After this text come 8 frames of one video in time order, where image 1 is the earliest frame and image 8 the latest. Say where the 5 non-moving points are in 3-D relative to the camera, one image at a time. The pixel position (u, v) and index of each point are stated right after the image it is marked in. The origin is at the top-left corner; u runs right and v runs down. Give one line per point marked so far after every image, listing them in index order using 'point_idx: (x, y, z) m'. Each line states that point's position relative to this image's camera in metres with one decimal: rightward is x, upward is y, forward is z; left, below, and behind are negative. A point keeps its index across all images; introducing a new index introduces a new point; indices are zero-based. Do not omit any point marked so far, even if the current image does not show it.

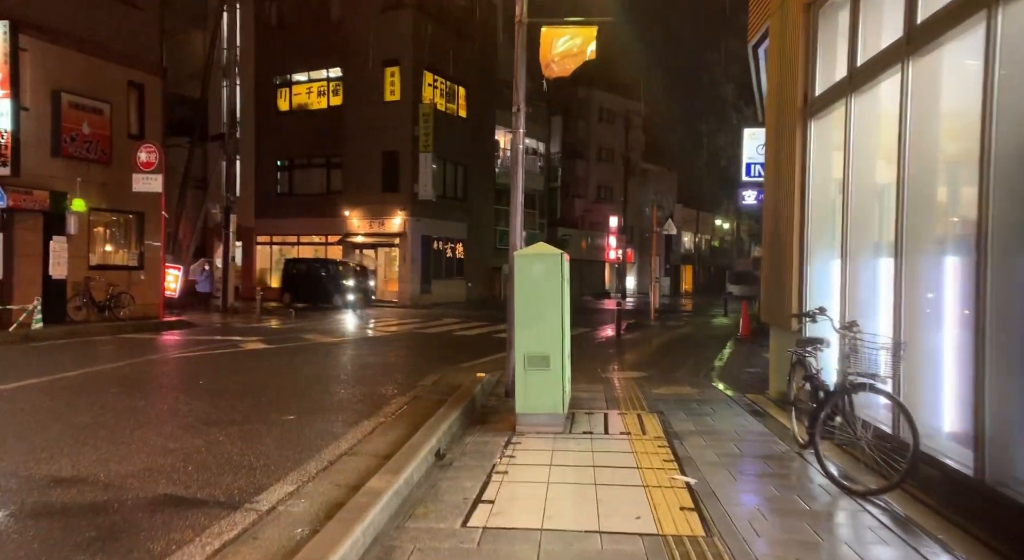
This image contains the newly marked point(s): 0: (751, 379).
0: (+3.8, -1.6, +12.7) m
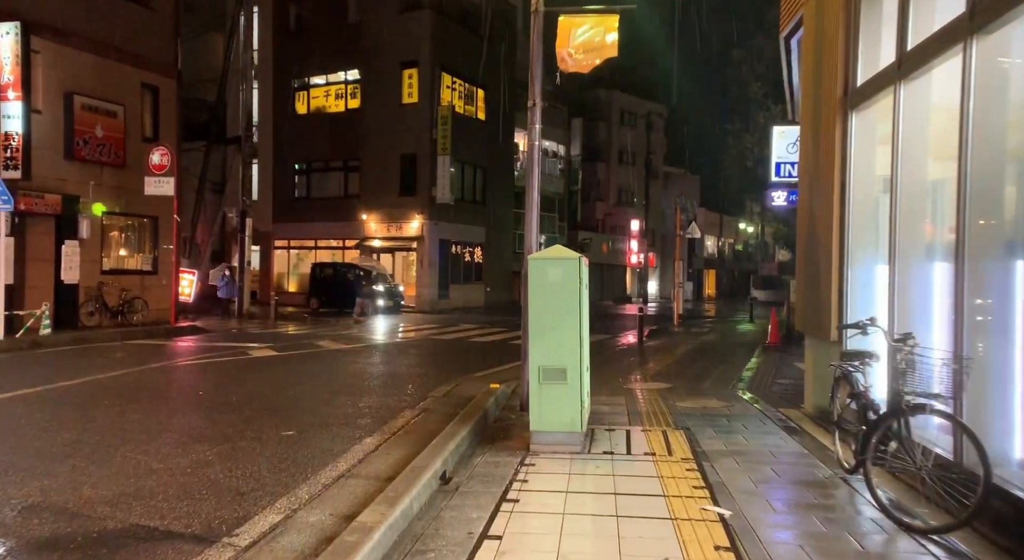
0: (+4.0, -1.7, +11.9) m
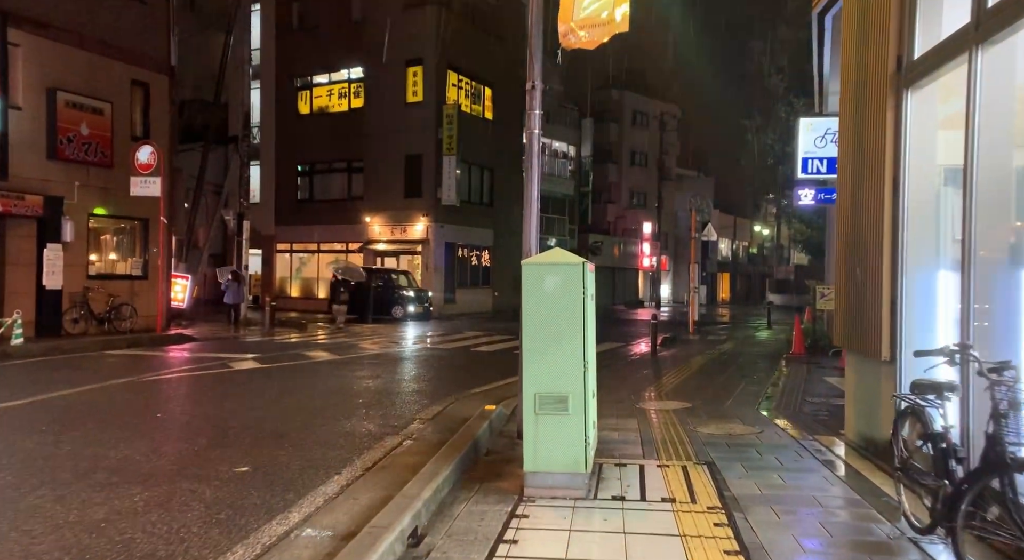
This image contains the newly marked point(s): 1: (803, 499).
0: (+4.0, -1.8, +10.6) m
1: (+2.3, -1.7, +6.3) m
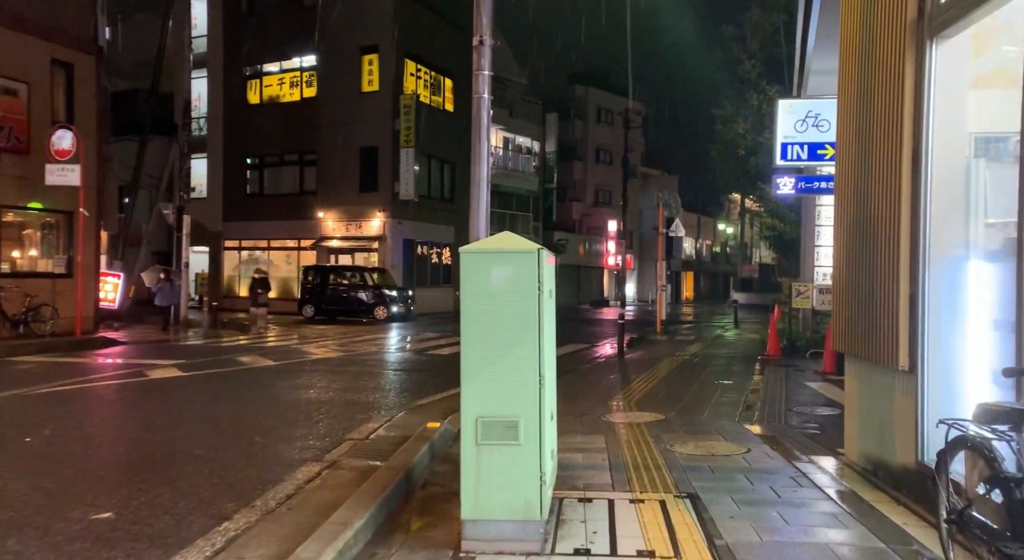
0: (+3.4, -1.8, +9.4) m
1: (+1.9, -1.7, +5.0) m
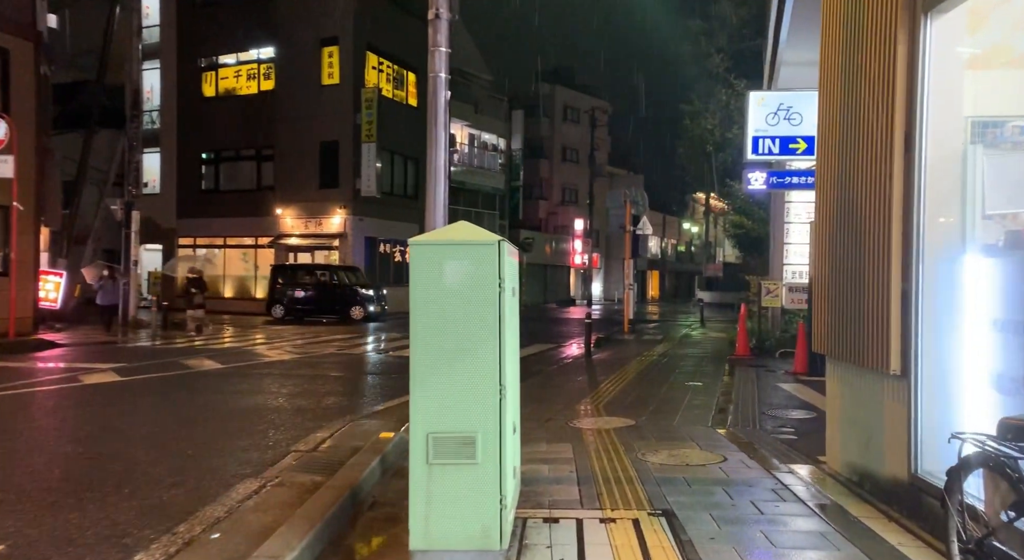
0: (+3.0, -1.7, +8.9) m
1: (+1.6, -1.6, +4.5) m
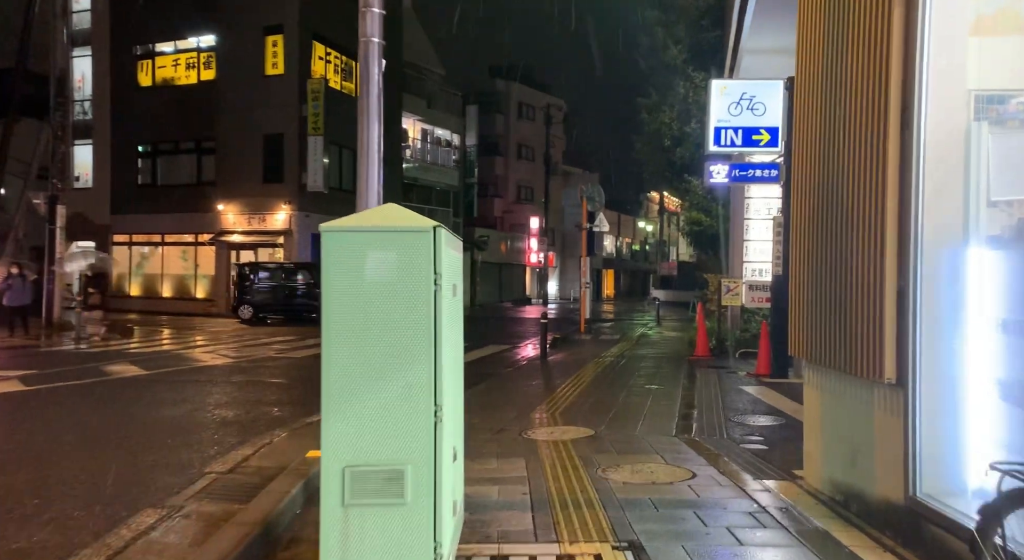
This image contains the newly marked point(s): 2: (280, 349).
0: (+2.5, -1.7, +8.2) m
1: (+1.3, -1.6, +3.7) m
2: (-5.2, -1.6, +18.6) m
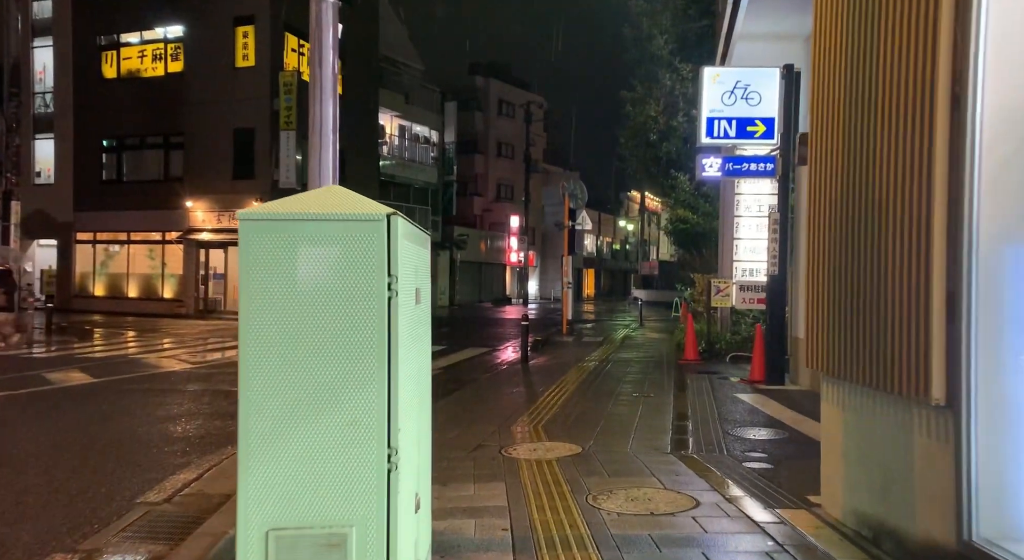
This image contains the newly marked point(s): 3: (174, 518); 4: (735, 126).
0: (+2.3, -1.7, +7.5) m
1: (+1.3, -1.6, +2.9) m
2: (-5.6, -1.6, +17.6) m
3: (-2.3, -1.6, +5.5) m
4: (+3.3, +2.3, +11.9) m
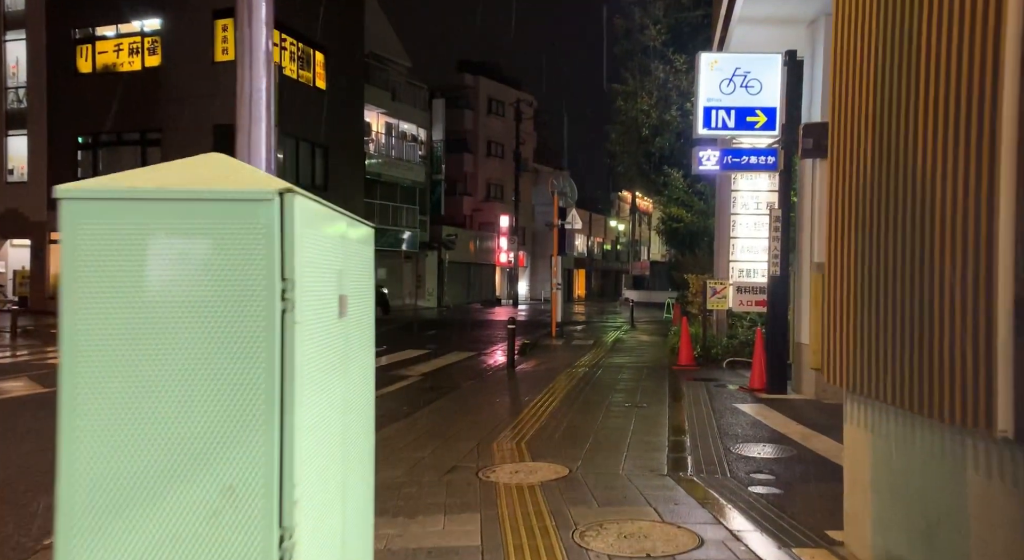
0: (+2.1, -1.7, +6.6) m
1: (+1.1, -1.6, +2.1) m
2: (-5.9, -1.6, +16.7) m
3: (-2.5, -1.6, +4.6) m
4: (+3.0, +2.2, +11.1) m
